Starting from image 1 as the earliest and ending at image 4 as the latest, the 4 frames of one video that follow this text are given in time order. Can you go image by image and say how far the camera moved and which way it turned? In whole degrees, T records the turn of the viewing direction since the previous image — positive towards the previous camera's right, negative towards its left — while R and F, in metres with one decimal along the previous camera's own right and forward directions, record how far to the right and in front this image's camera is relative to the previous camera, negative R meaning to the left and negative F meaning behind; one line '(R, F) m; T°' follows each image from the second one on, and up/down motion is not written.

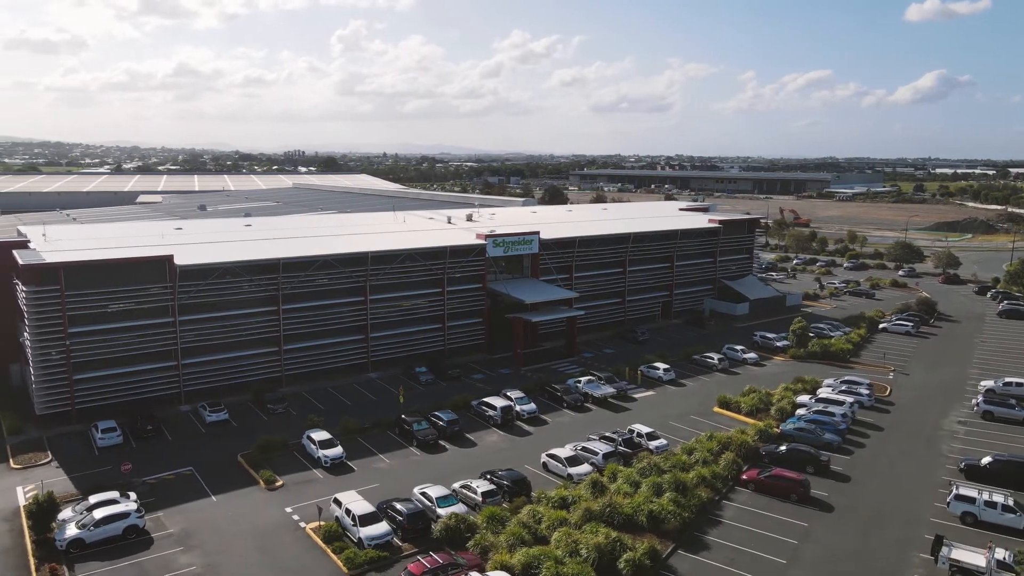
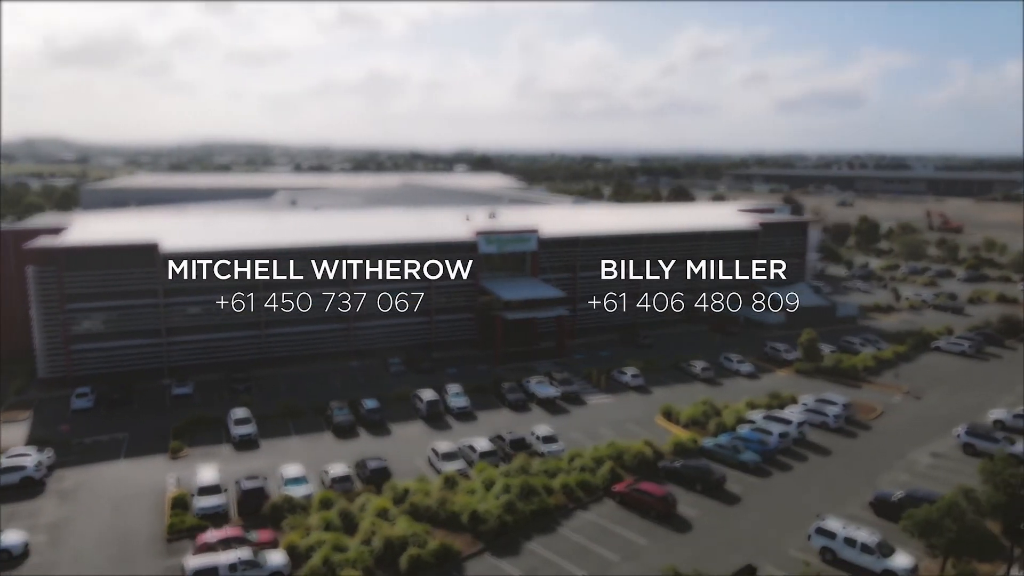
(+8.6, +0.8) m; -12°
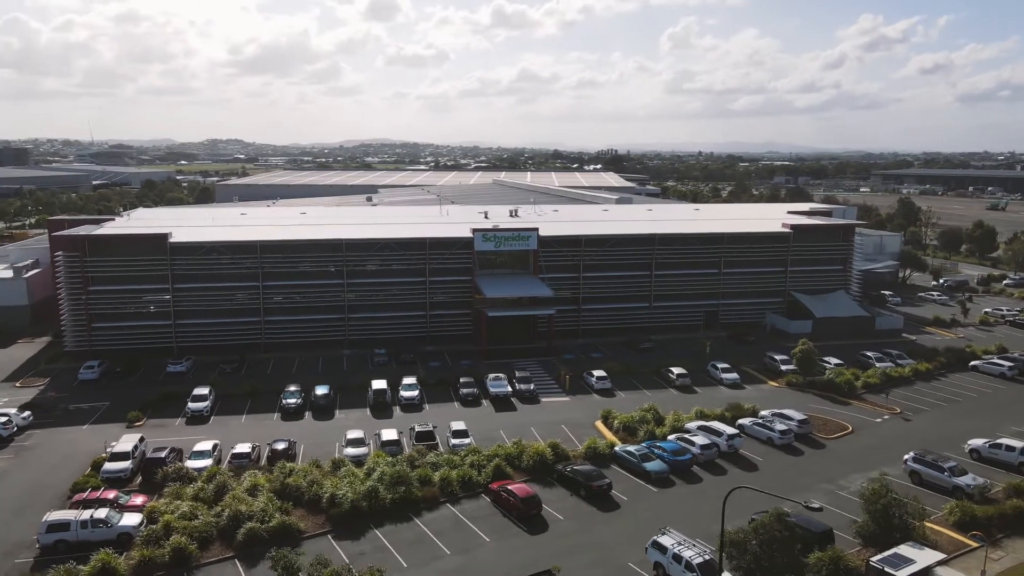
(+7.4, +0.4) m; -11°
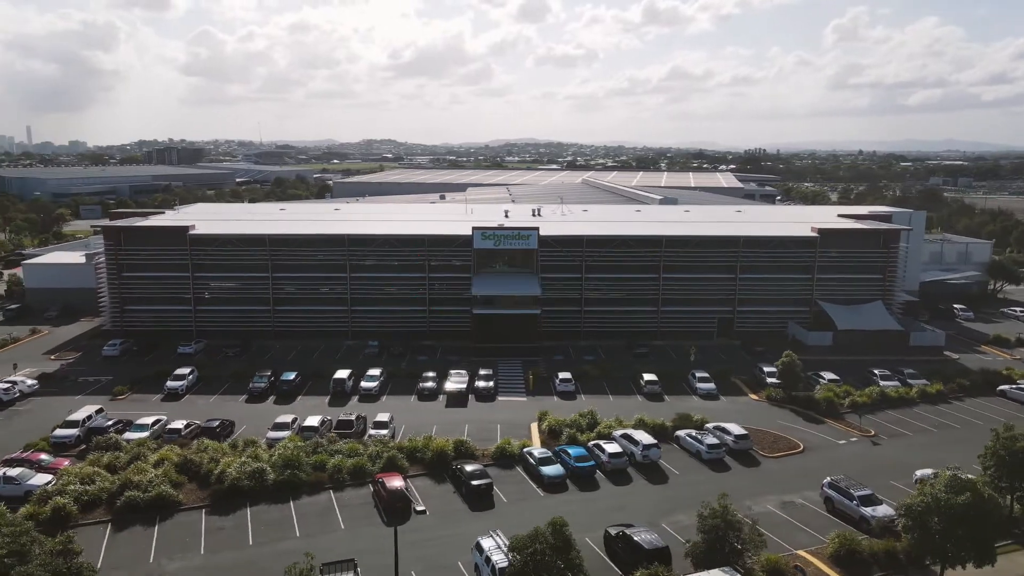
(+7.3, +0.5) m; -11°
